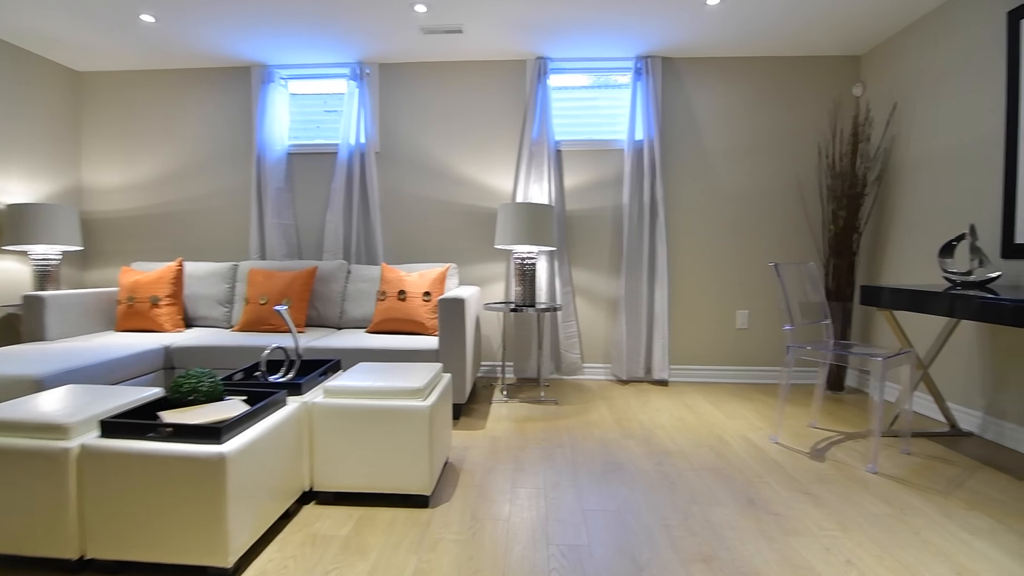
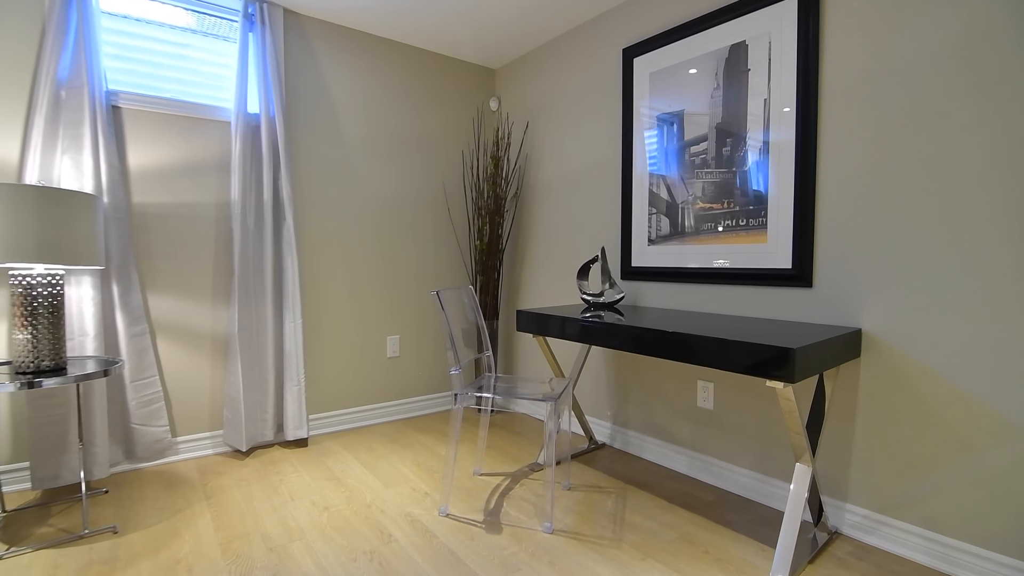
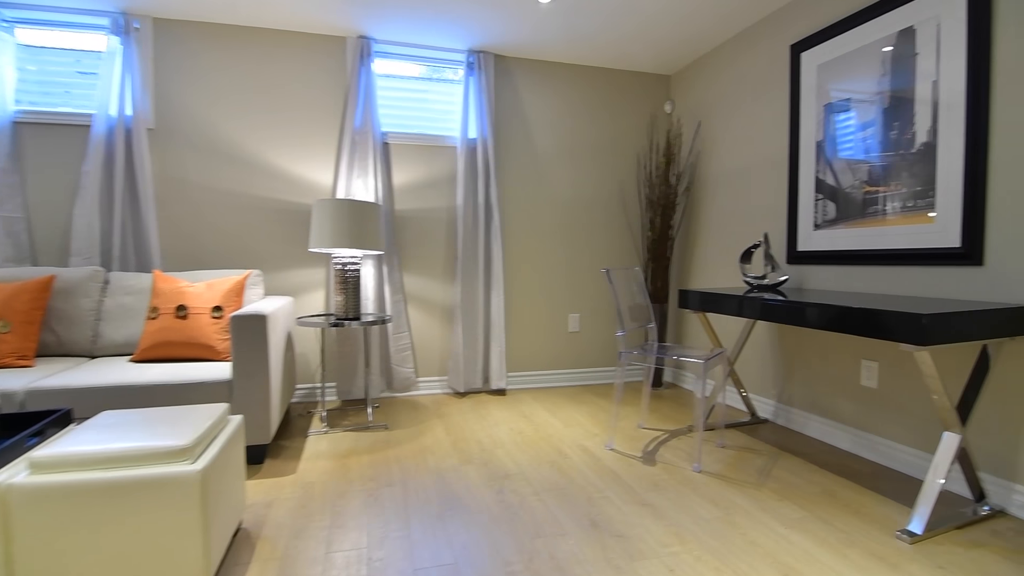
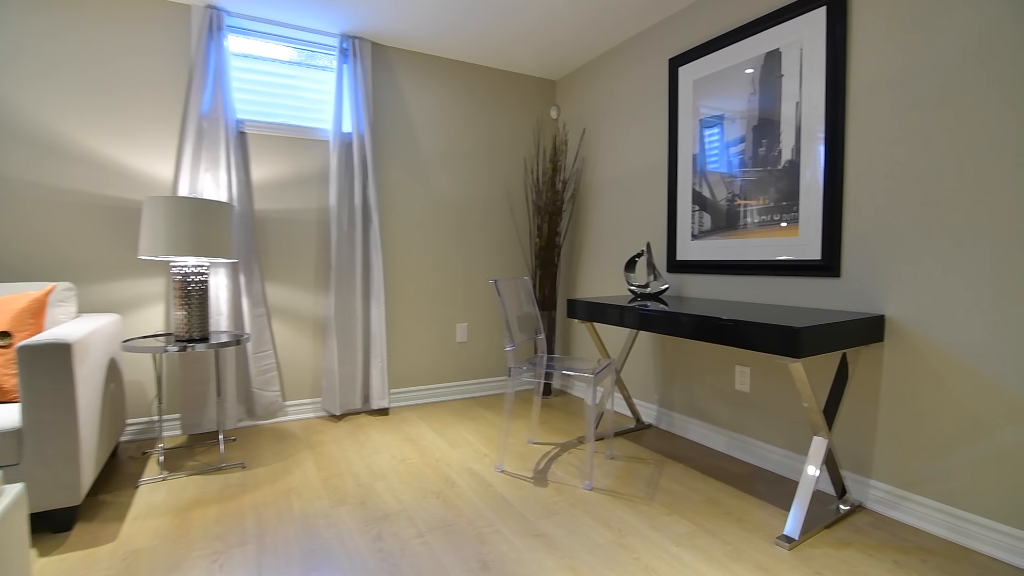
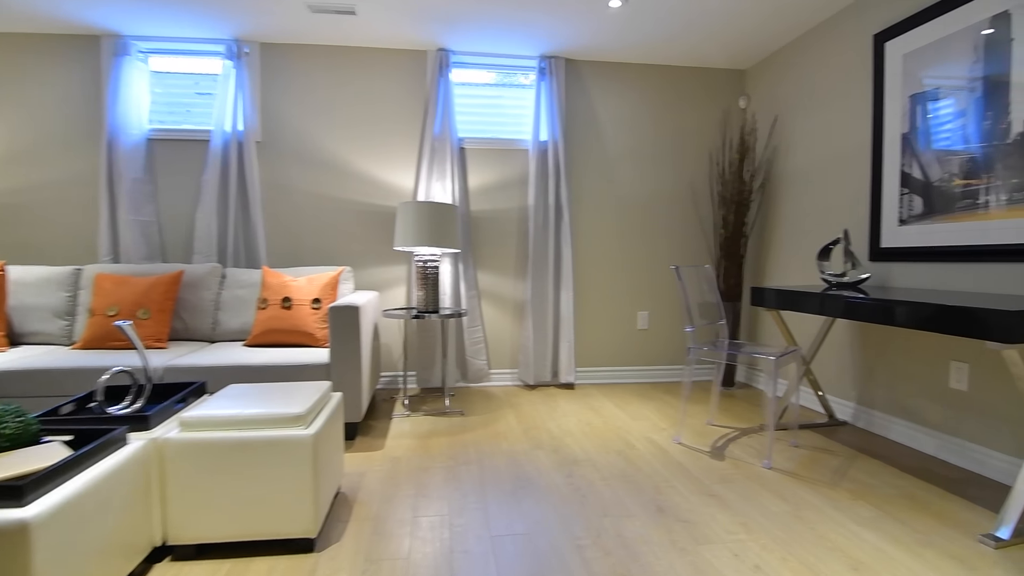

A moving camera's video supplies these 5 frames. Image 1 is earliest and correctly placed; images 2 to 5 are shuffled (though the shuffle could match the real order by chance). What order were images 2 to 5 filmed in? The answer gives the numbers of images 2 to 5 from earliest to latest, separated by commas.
5, 3, 4, 2
